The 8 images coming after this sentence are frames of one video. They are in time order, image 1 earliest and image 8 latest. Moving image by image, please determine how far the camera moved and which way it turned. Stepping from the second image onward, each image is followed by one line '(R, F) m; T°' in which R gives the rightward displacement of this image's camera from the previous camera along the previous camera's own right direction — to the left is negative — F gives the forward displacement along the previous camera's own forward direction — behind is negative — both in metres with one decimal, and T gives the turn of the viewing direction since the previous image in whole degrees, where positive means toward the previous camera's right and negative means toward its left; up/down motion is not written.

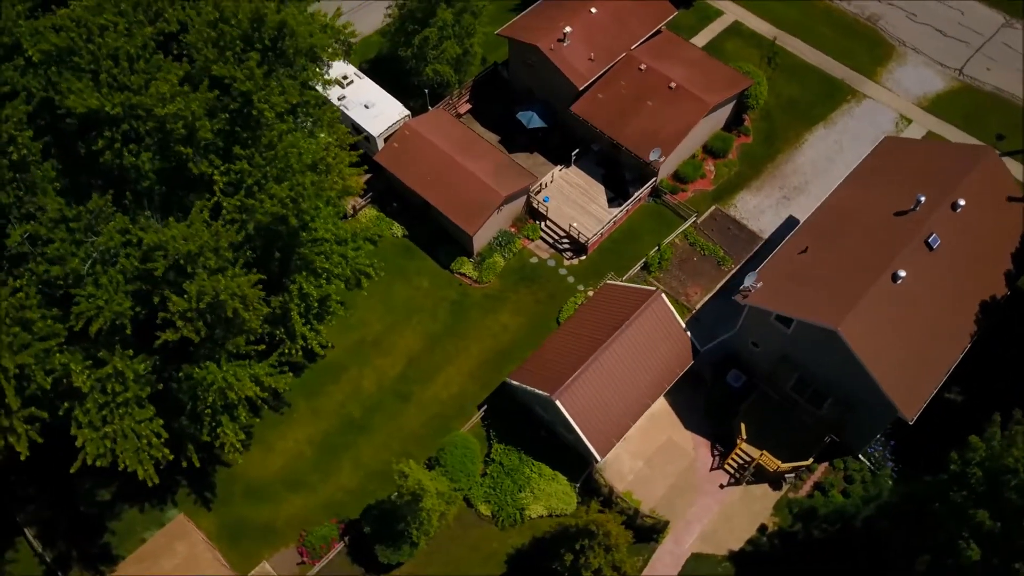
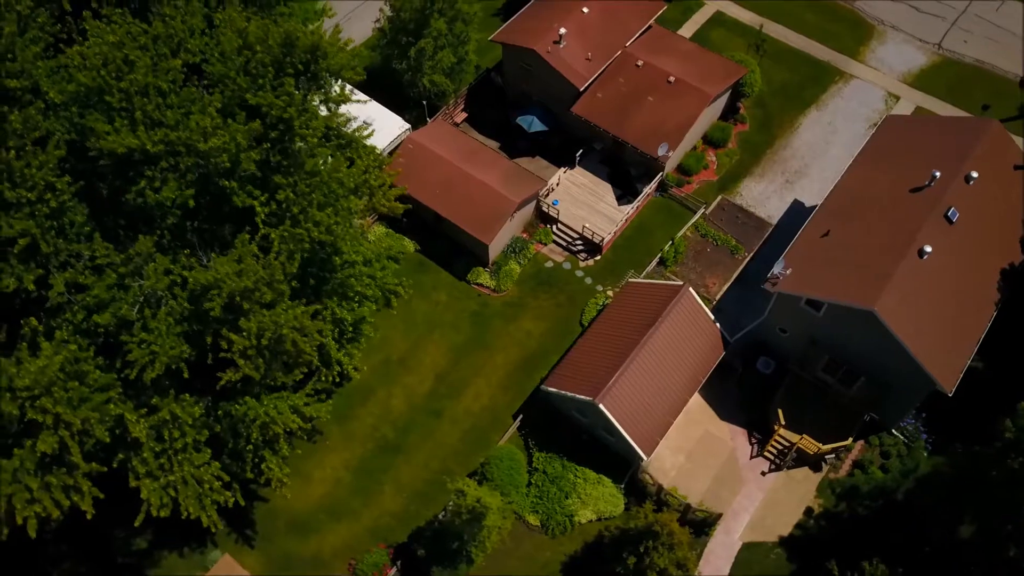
(-2.6, +0.3) m; +3°
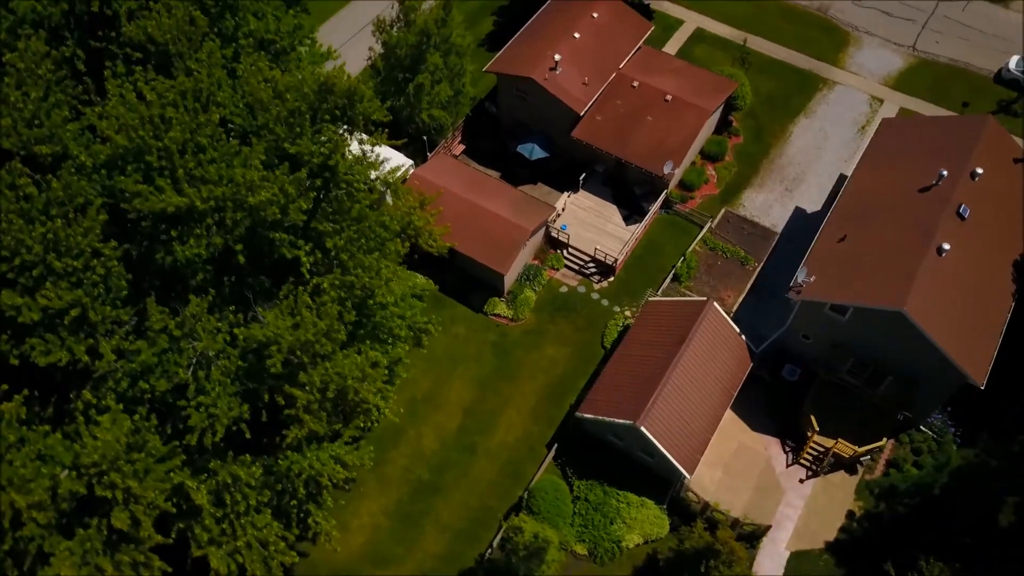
(-2.4, +0.2) m; +3°
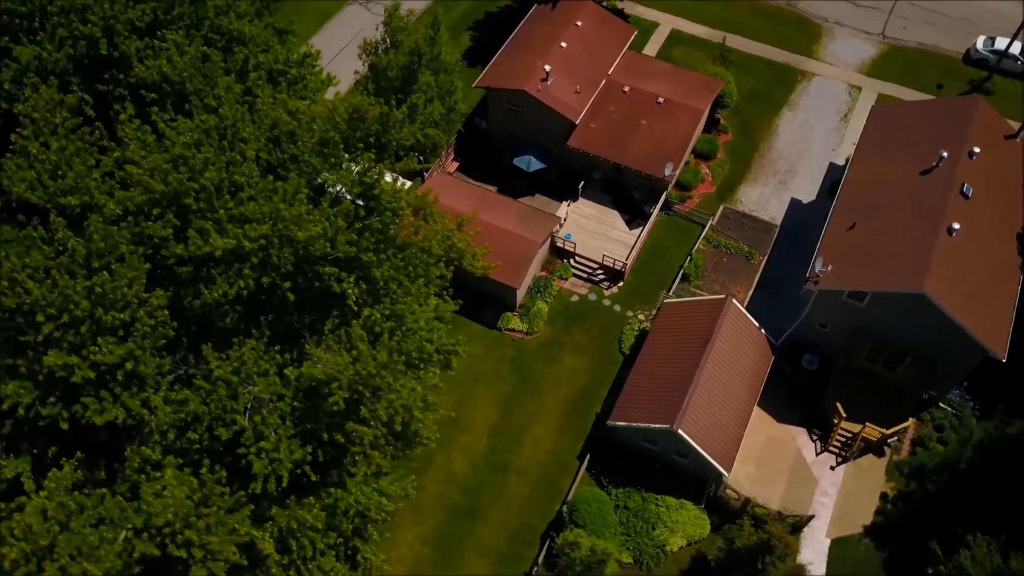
(-2.4, +0.3) m; +3°
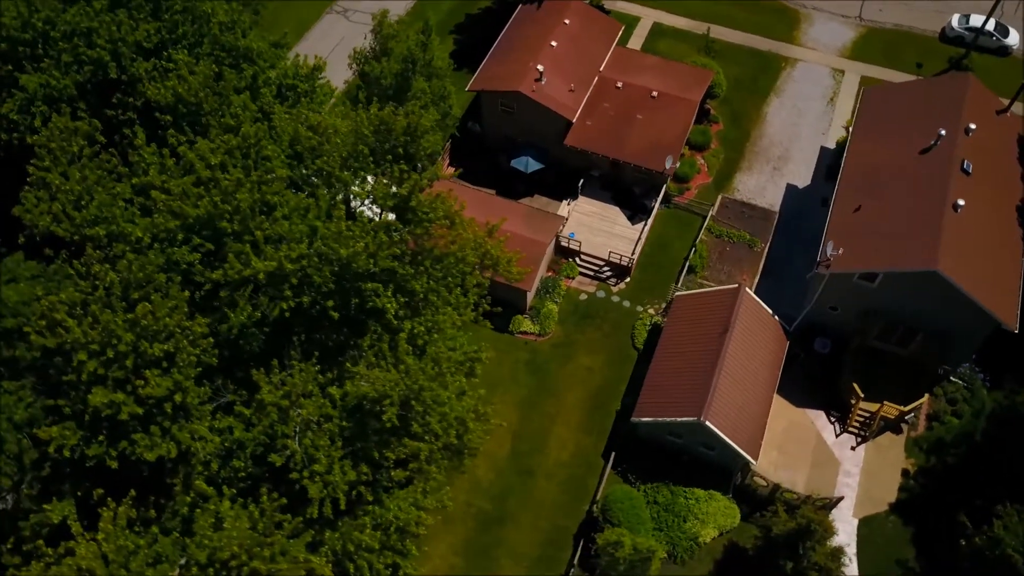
(-1.8, +0.2) m; +2°
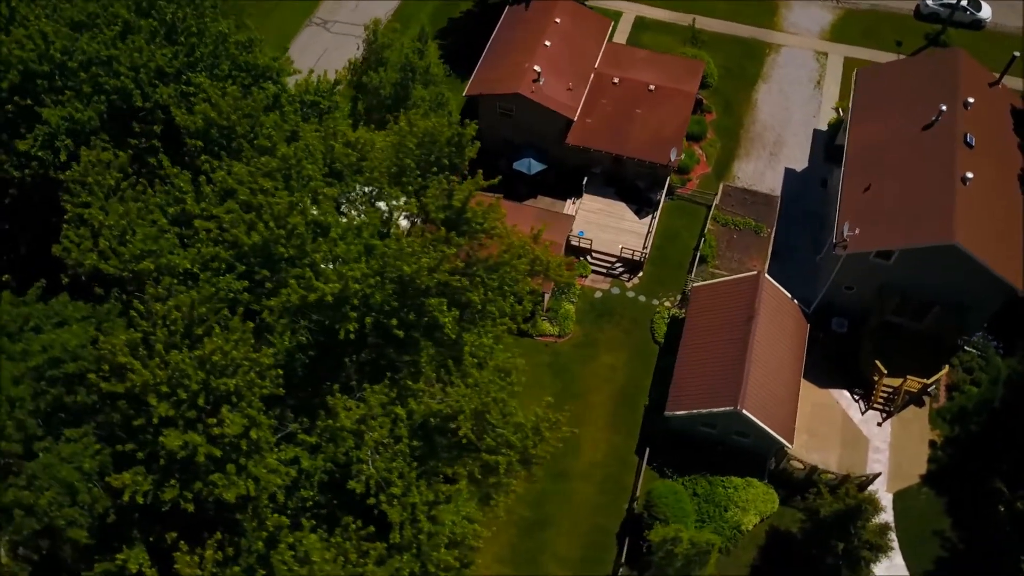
(-2.3, +0.3) m; +3°
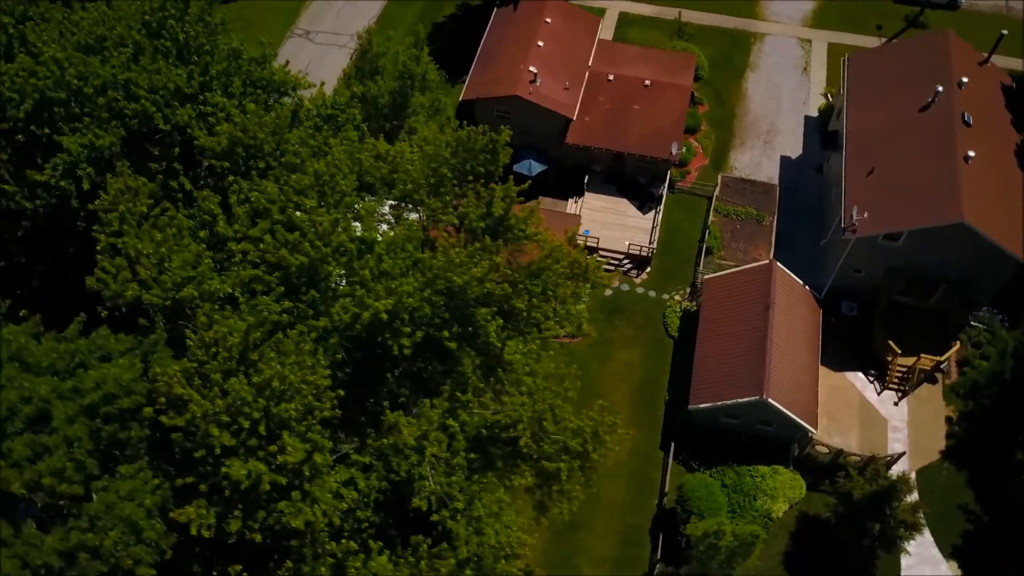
(-1.8, +0.2) m; +2°
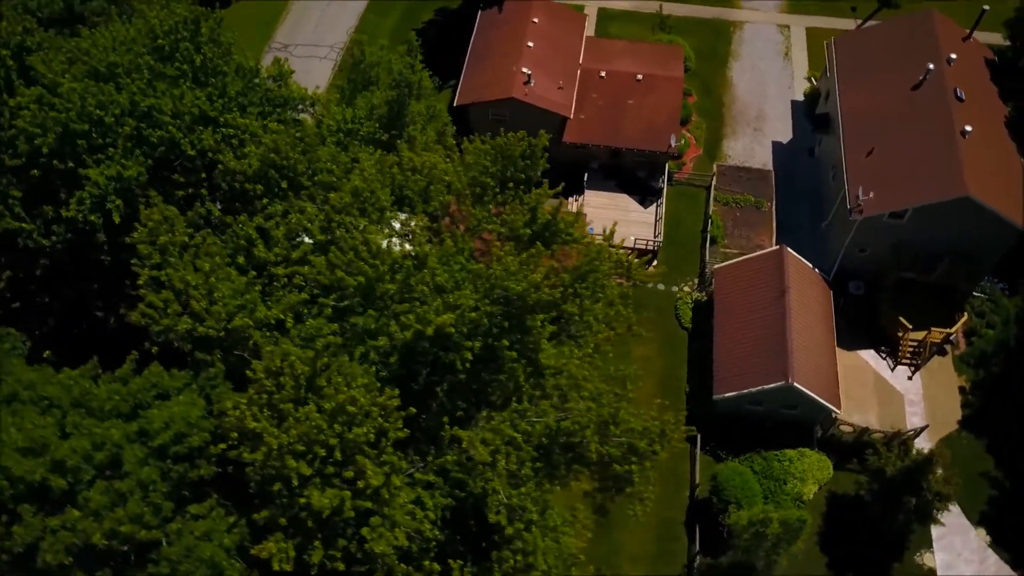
(-2.1, +0.2) m; +3°
